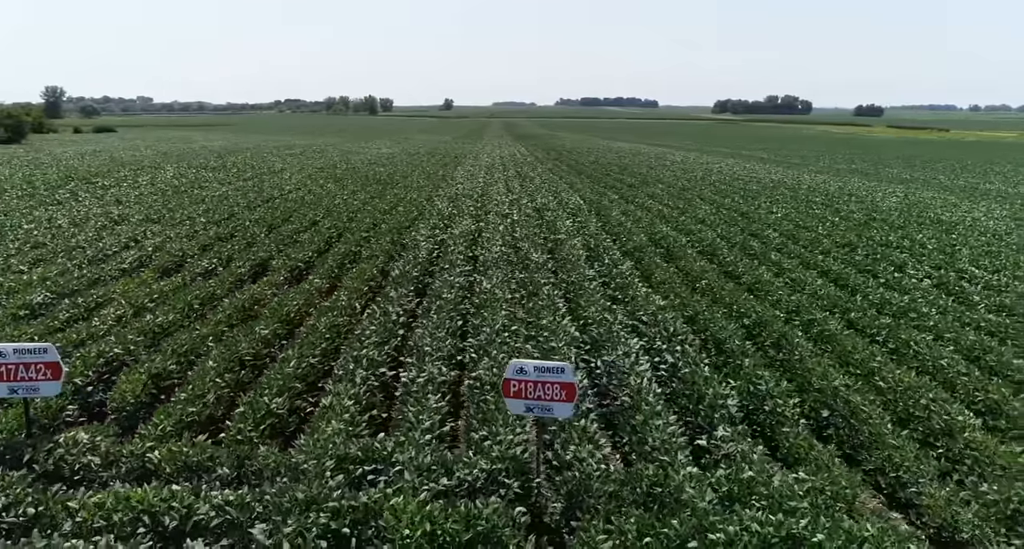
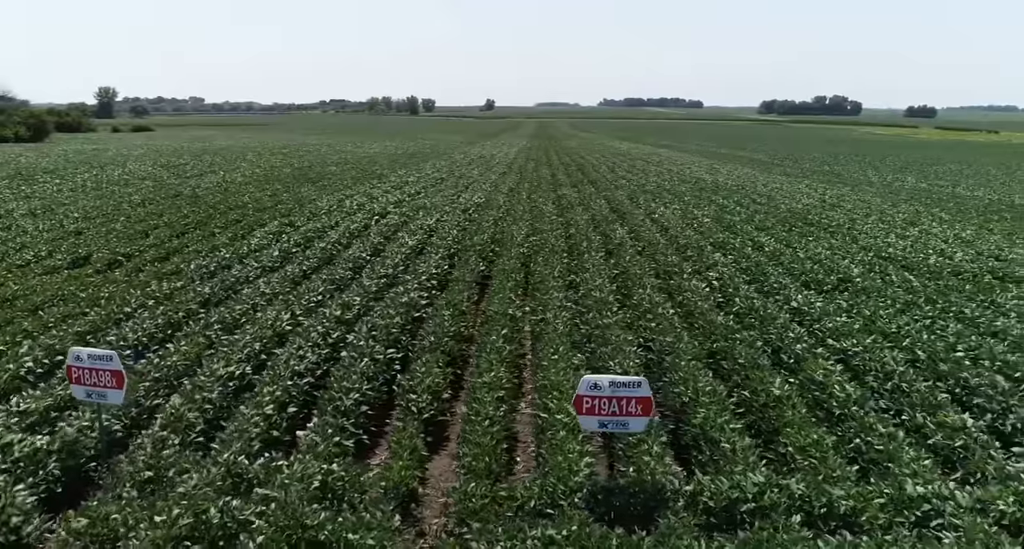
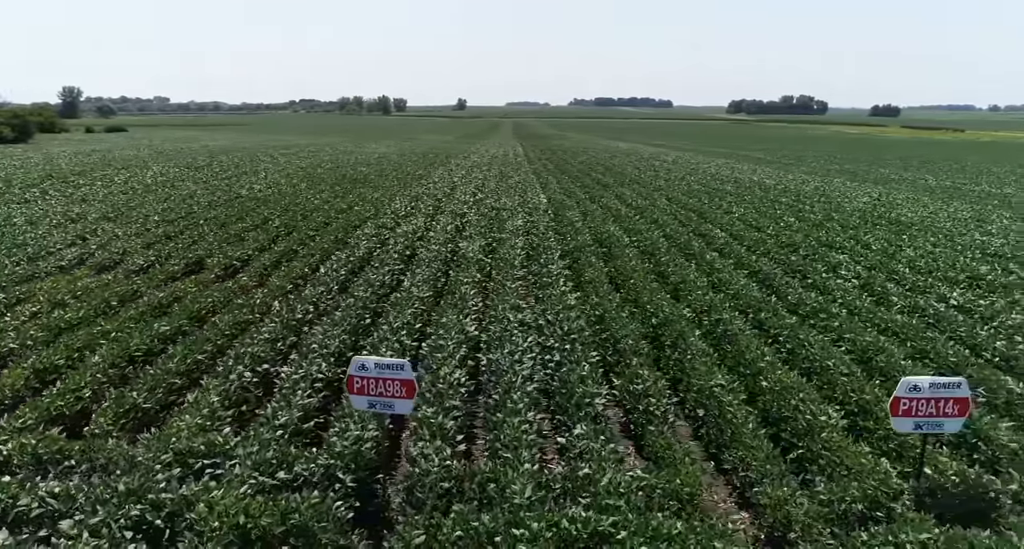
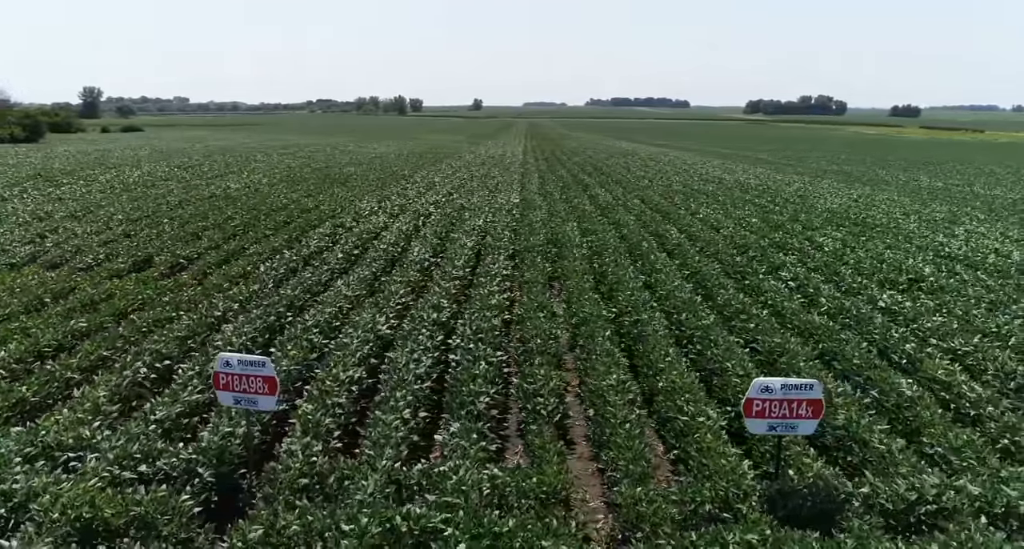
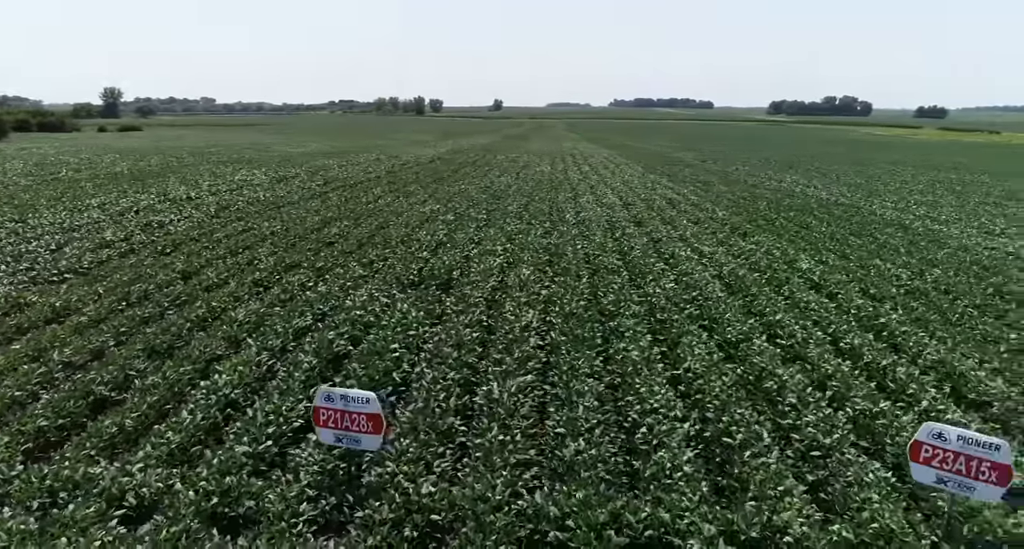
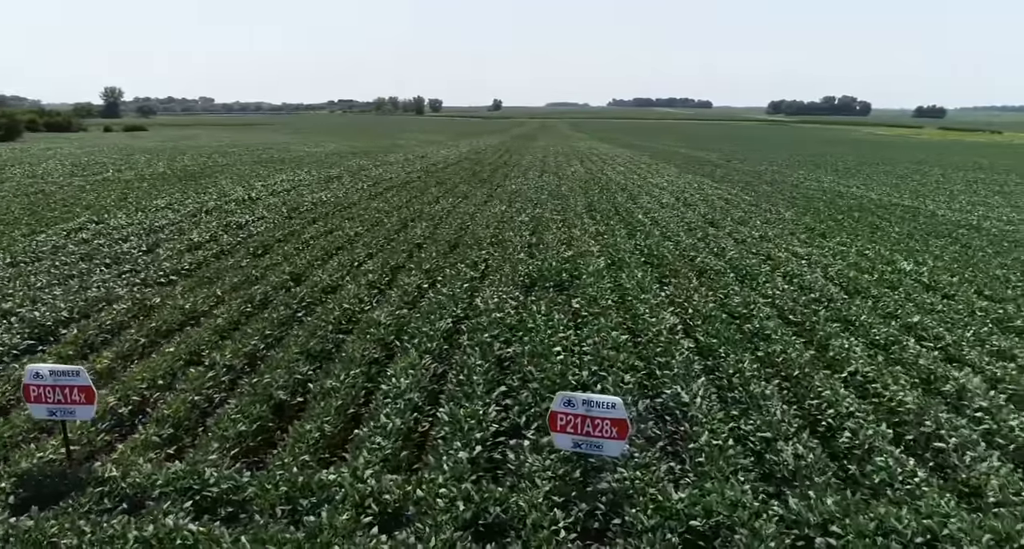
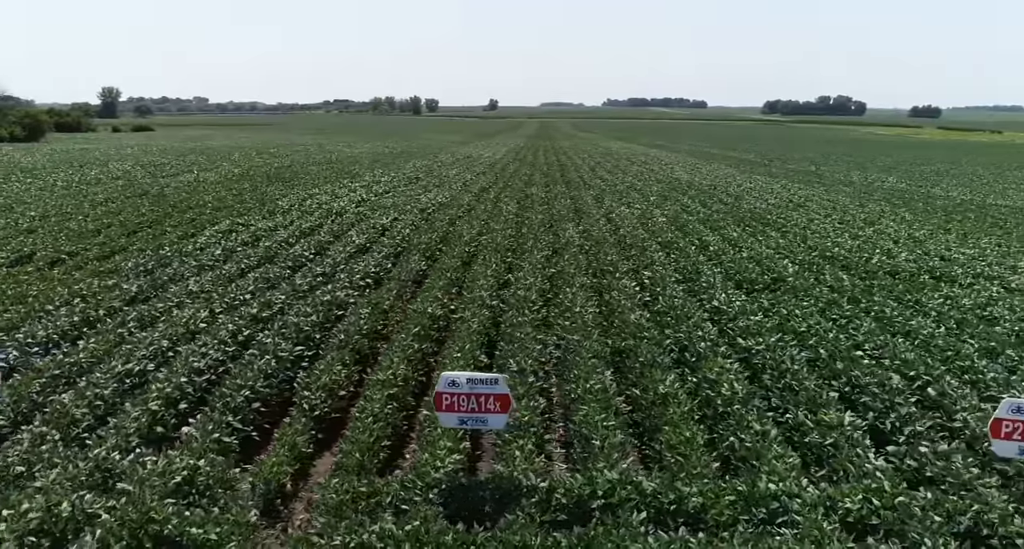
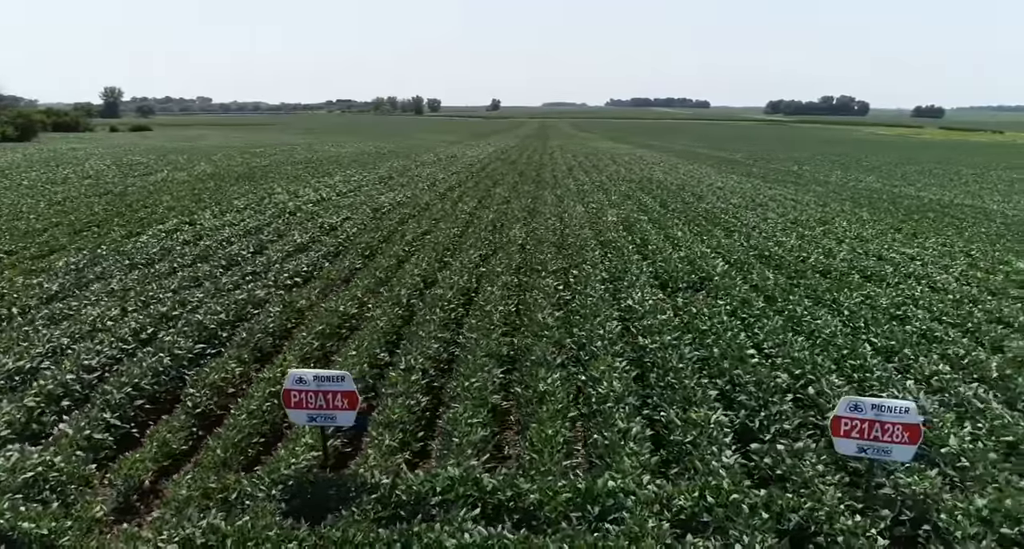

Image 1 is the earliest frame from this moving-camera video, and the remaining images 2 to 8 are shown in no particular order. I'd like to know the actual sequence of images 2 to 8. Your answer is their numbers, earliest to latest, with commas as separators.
3, 4, 2, 7, 8, 6, 5
